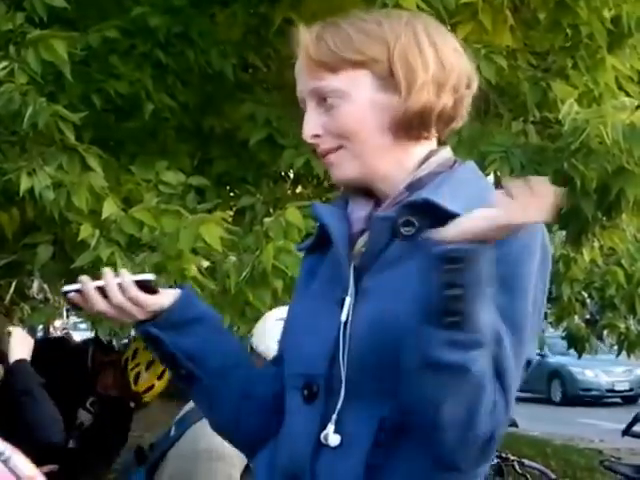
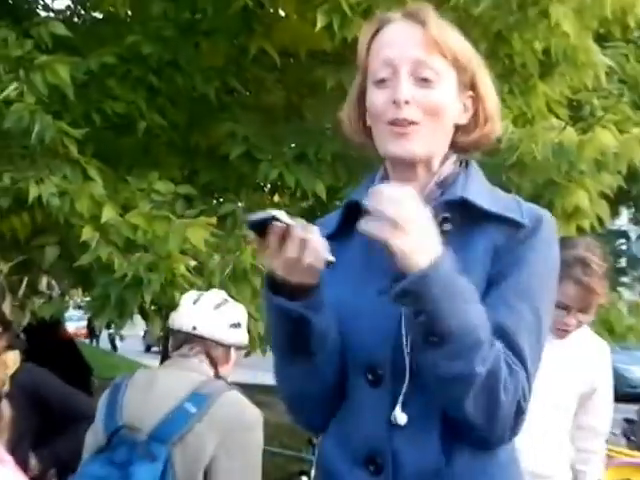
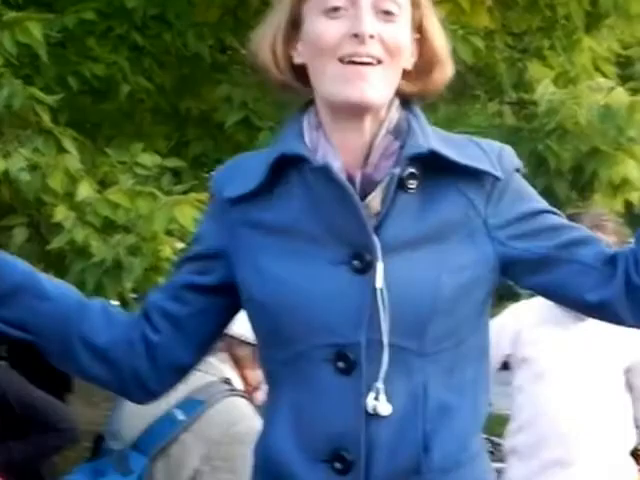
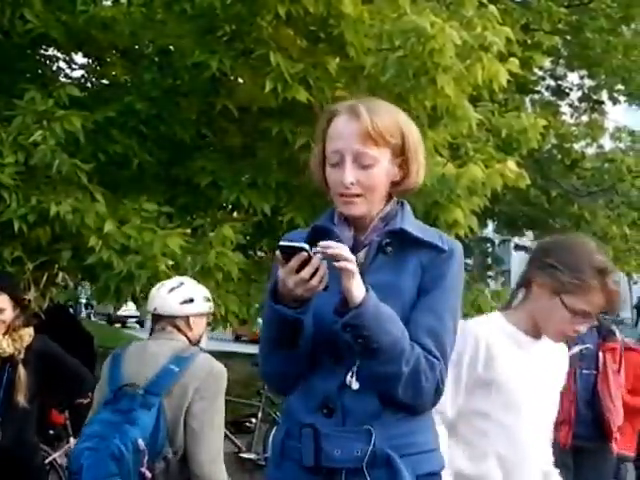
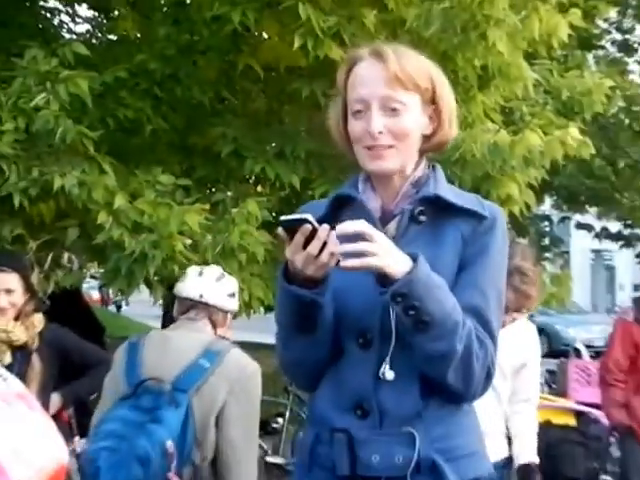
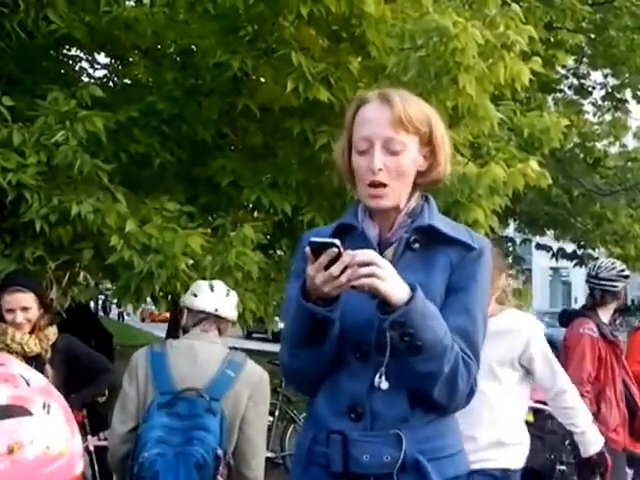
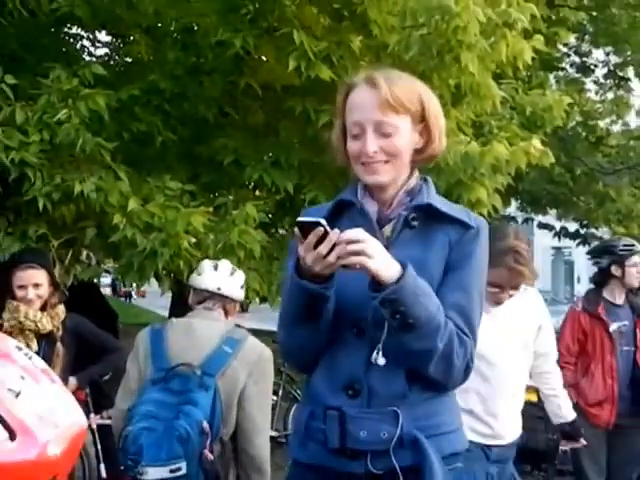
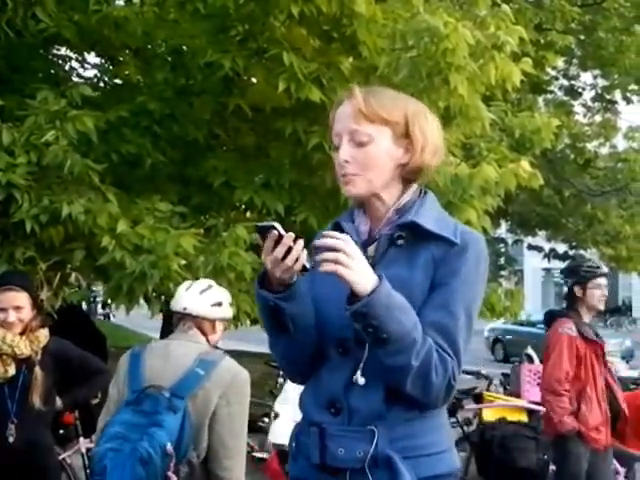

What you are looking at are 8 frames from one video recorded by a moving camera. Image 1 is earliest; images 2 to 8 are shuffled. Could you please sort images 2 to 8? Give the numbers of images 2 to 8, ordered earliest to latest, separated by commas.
3, 2, 5, 7, 6, 8, 4
